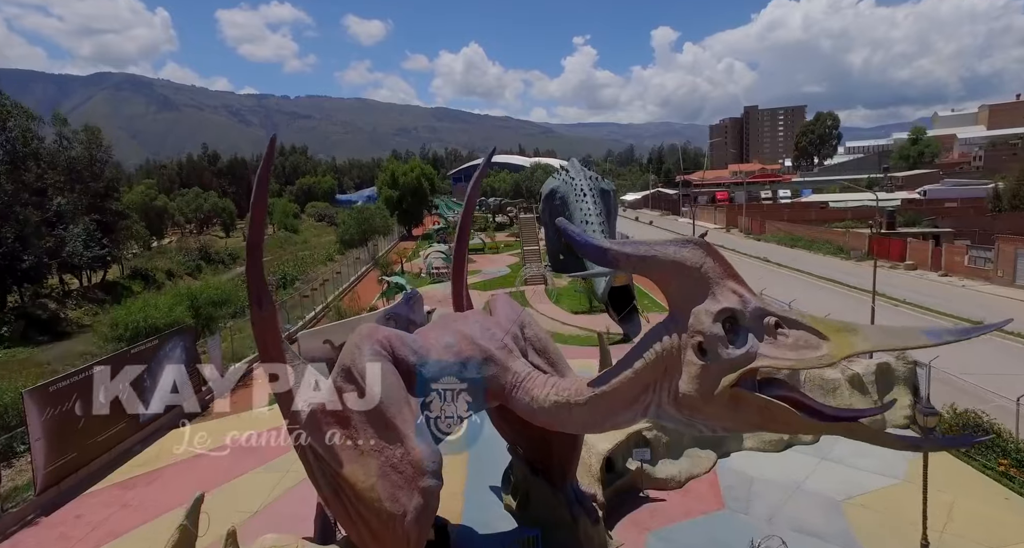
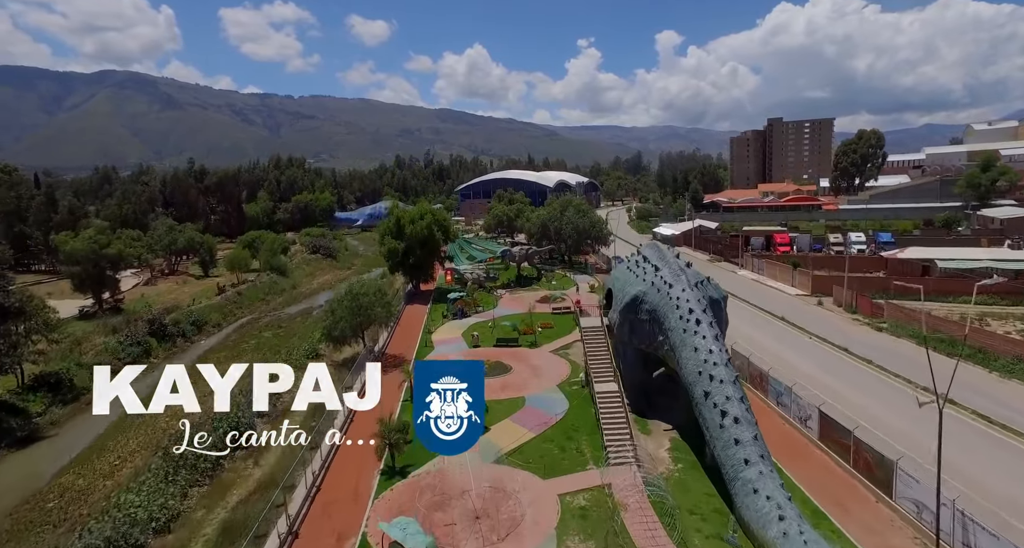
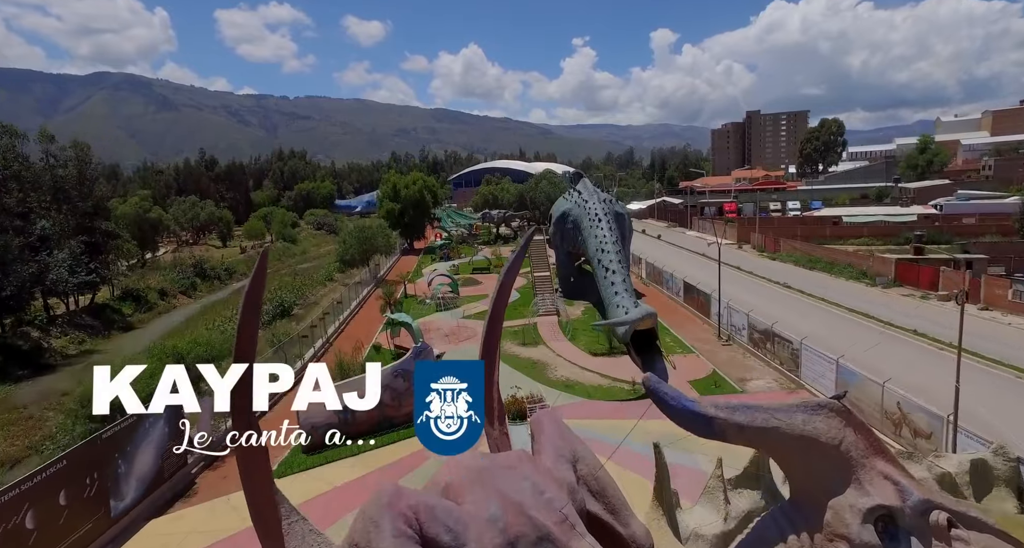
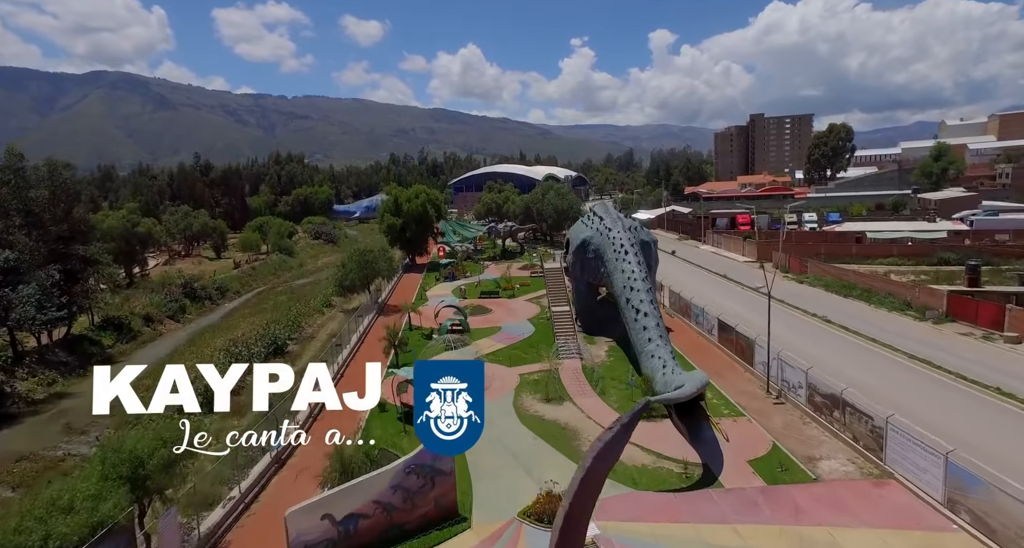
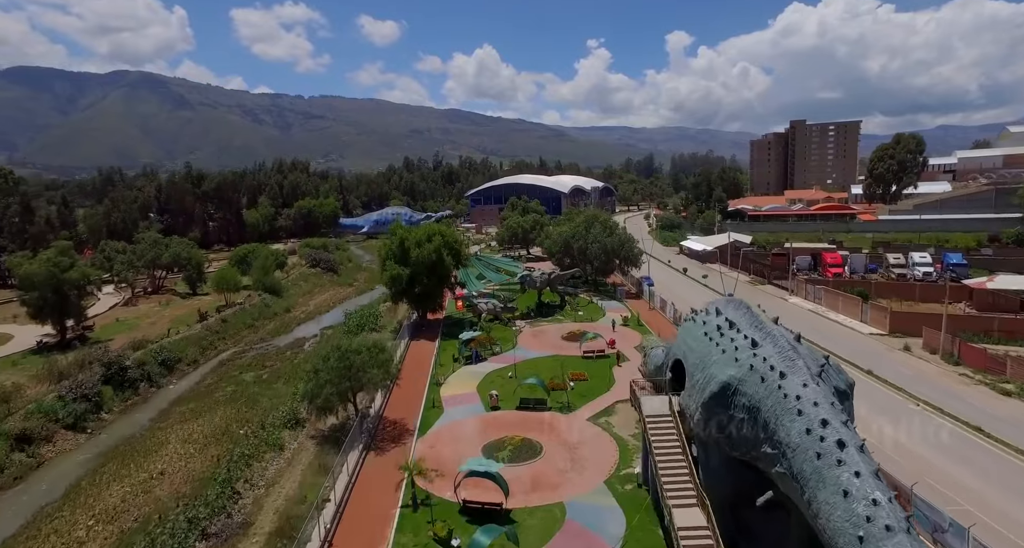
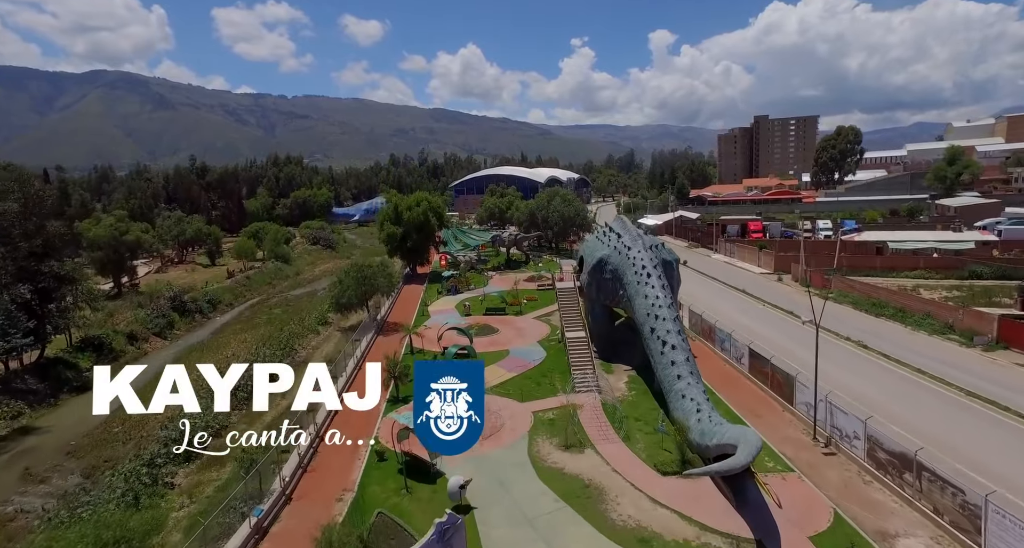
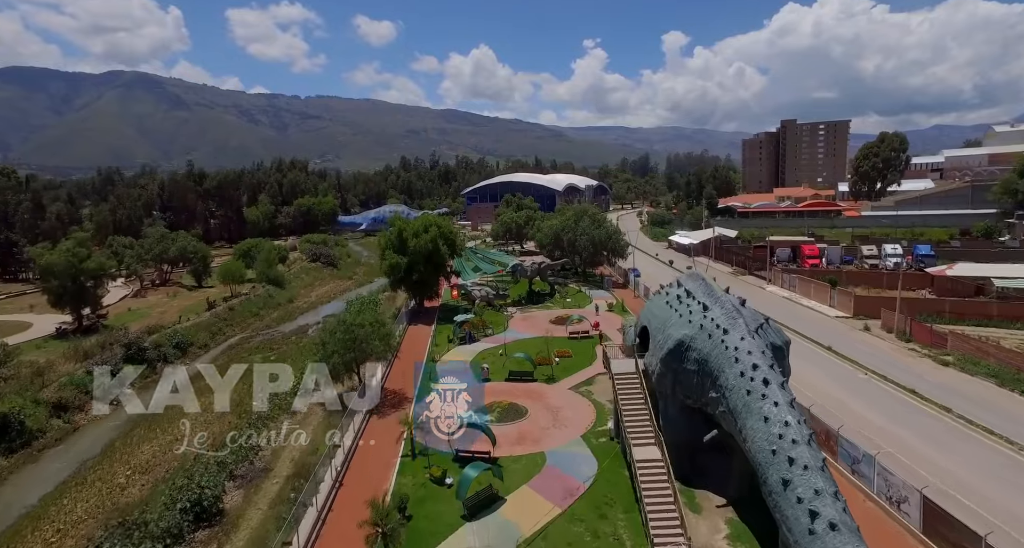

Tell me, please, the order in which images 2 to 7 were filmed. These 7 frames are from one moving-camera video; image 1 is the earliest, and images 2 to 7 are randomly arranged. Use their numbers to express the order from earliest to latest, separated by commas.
3, 4, 6, 2, 7, 5
